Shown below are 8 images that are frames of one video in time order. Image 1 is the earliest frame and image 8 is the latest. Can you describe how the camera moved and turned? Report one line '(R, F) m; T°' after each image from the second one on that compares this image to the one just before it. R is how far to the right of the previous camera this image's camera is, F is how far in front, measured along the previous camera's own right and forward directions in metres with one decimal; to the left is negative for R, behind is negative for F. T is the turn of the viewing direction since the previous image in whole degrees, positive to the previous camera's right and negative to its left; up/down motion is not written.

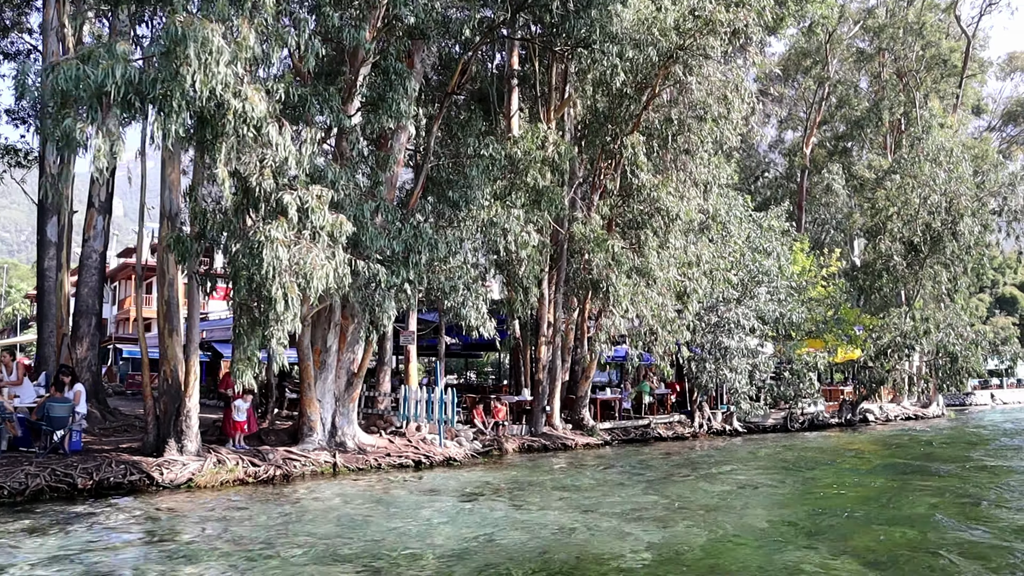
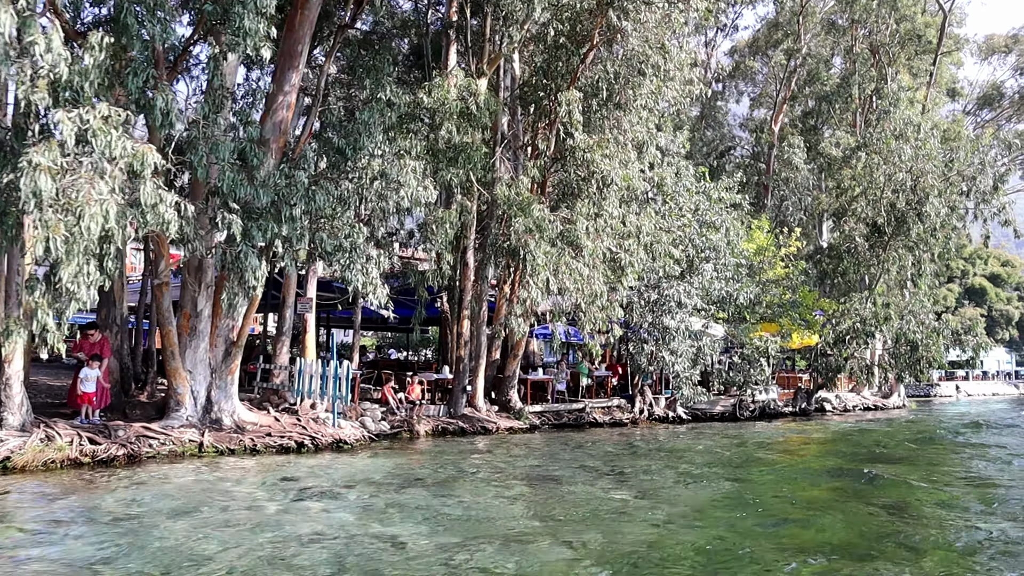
(+1.4, +1.8) m; +1°
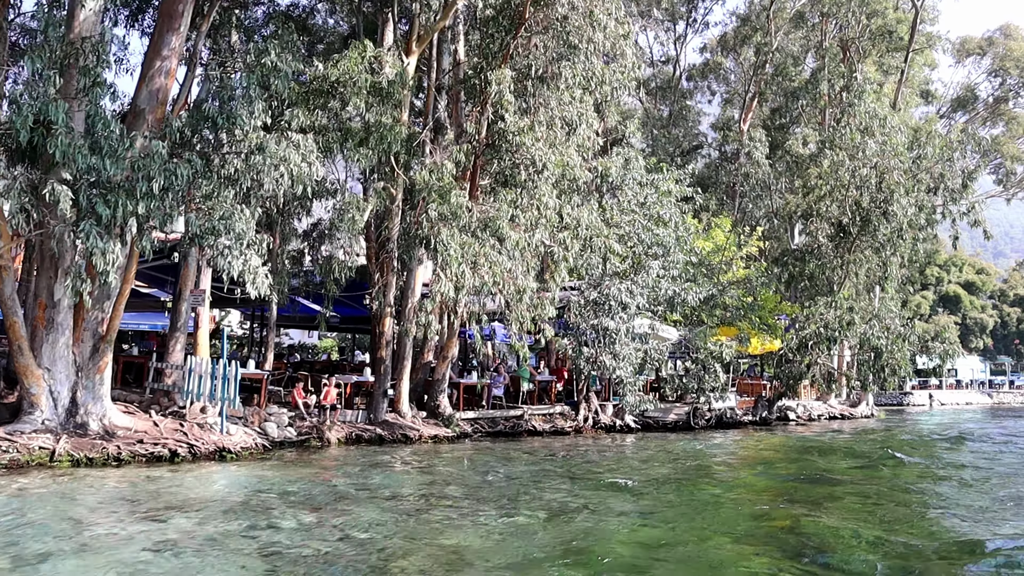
(+1.2, +1.6) m; +1°
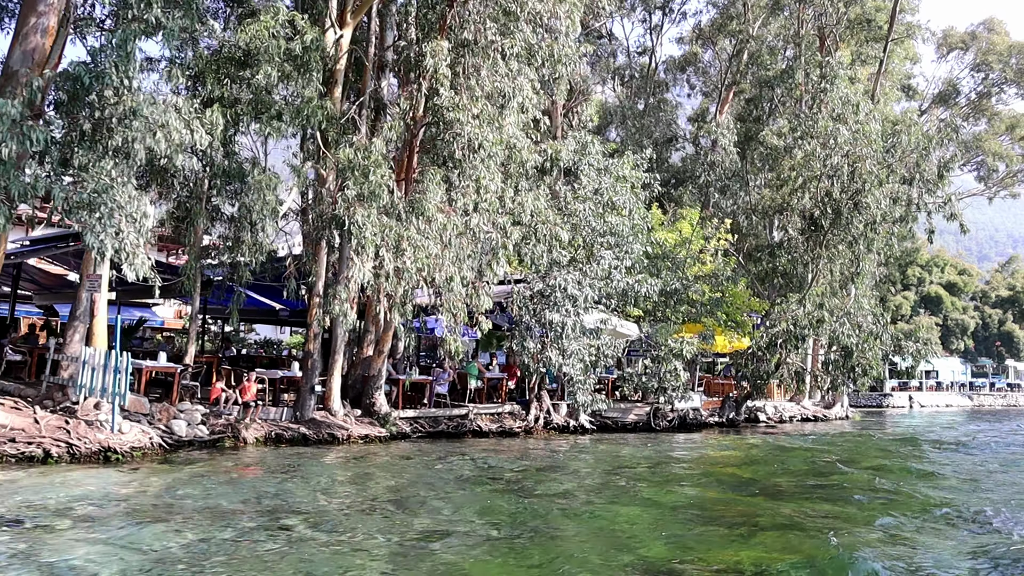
(+1.0, +1.3) m; +1°
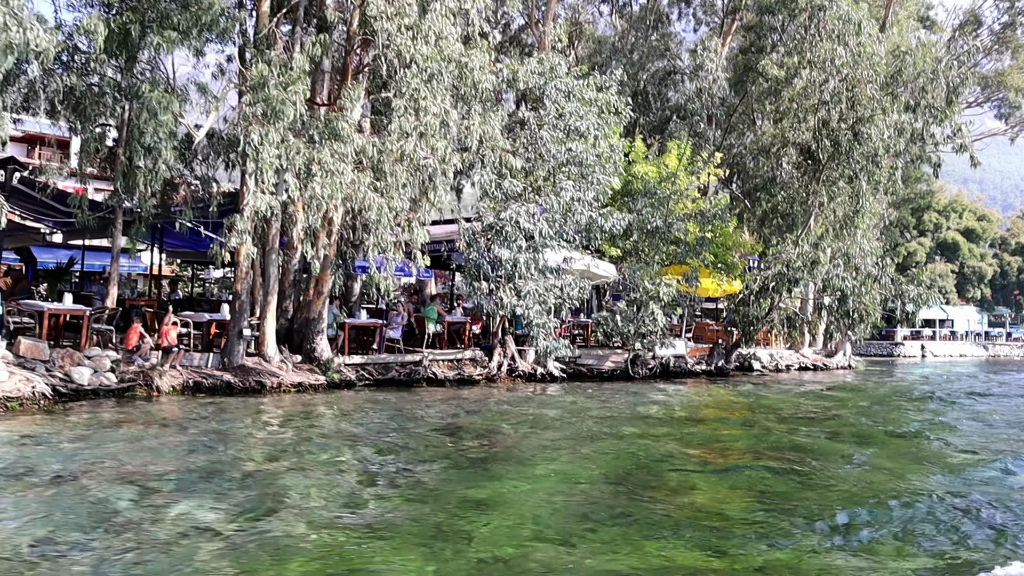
(+1.3, +1.7) m; -1°
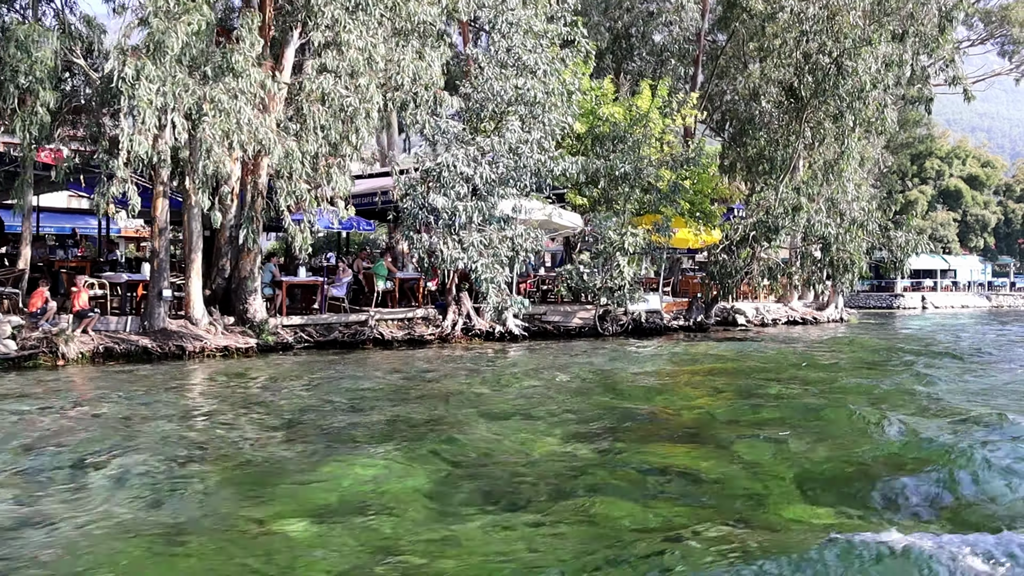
(+1.1, +1.3) m; 0°
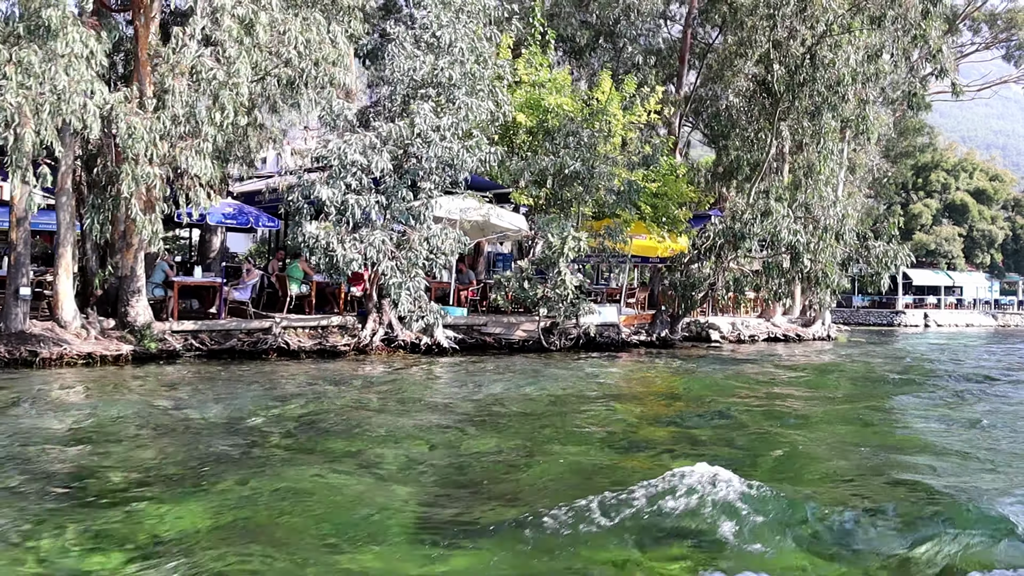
(+1.6, +1.8) m; -1°
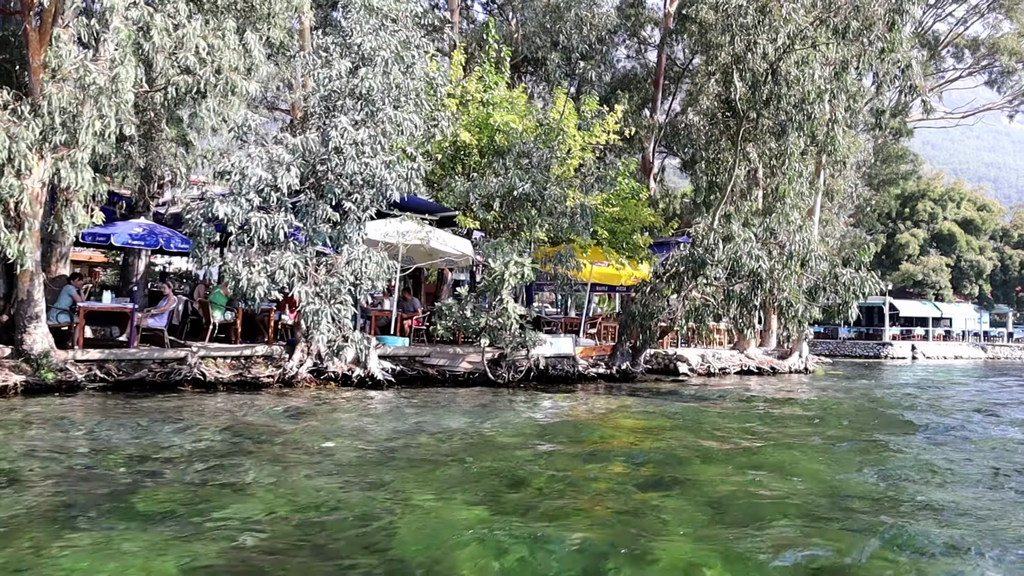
(+1.0, +1.1) m; 0°
